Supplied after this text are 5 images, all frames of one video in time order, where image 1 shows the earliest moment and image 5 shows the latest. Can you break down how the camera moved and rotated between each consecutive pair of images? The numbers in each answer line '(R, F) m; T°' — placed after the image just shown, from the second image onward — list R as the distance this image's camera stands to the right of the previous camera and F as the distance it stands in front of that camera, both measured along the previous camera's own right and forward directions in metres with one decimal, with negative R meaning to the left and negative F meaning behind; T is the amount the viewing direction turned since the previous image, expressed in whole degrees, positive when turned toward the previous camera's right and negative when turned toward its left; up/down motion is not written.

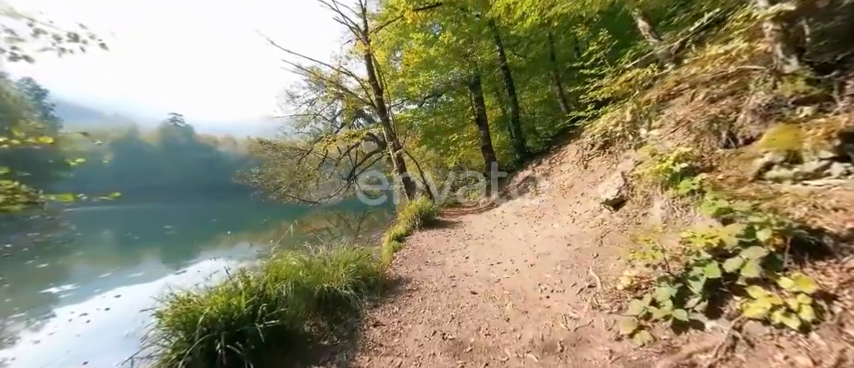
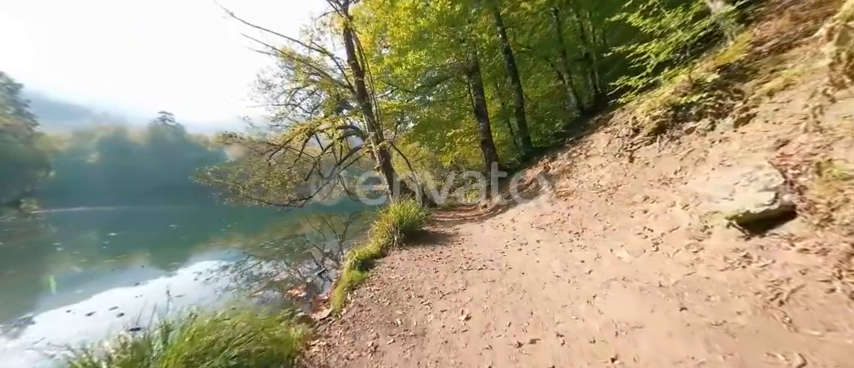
(+0.3, +2.1) m; +1°
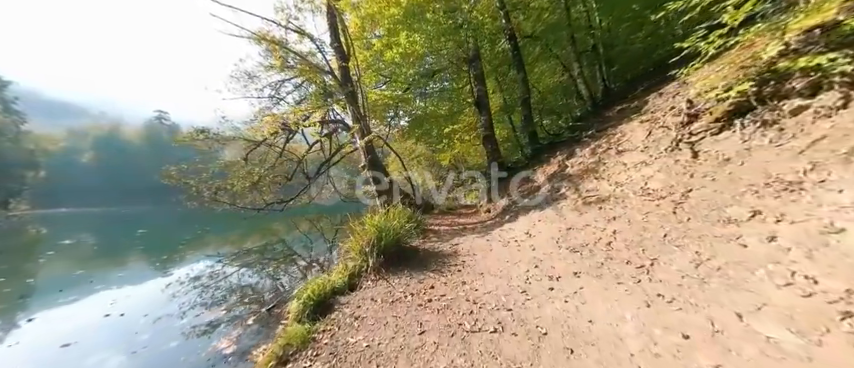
(+0.2, +1.4) m; 0°
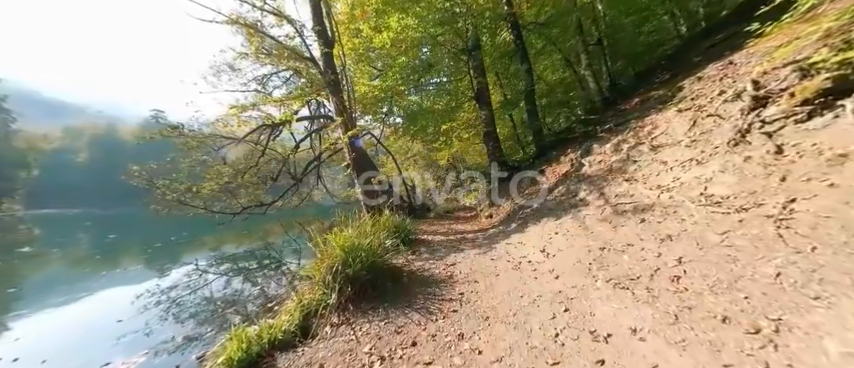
(+0.2, +1.0) m; 0°
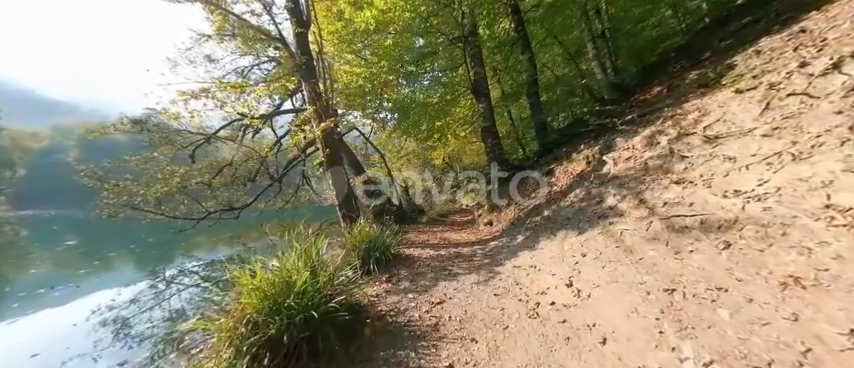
(+0.2, +1.1) m; +1°
